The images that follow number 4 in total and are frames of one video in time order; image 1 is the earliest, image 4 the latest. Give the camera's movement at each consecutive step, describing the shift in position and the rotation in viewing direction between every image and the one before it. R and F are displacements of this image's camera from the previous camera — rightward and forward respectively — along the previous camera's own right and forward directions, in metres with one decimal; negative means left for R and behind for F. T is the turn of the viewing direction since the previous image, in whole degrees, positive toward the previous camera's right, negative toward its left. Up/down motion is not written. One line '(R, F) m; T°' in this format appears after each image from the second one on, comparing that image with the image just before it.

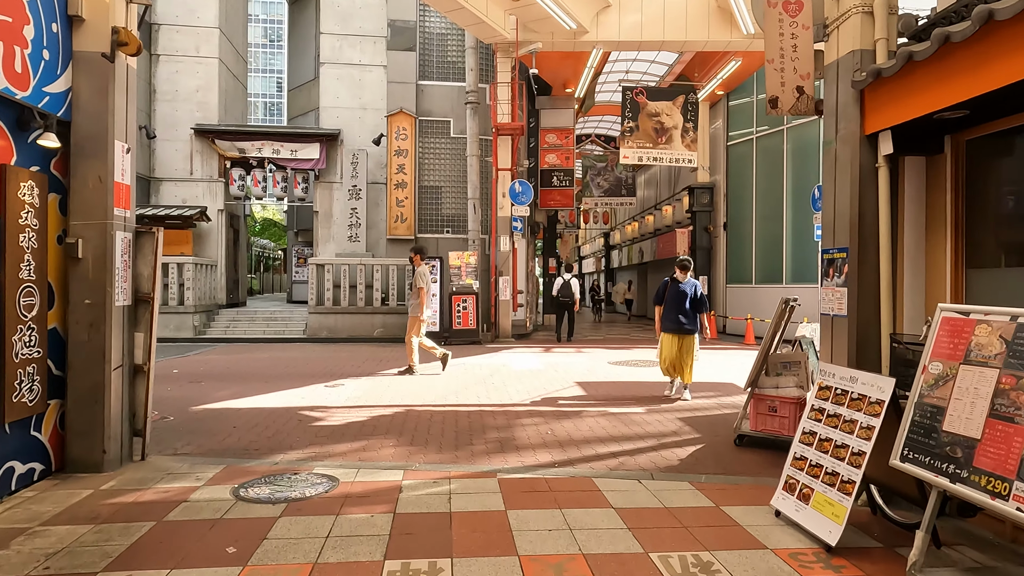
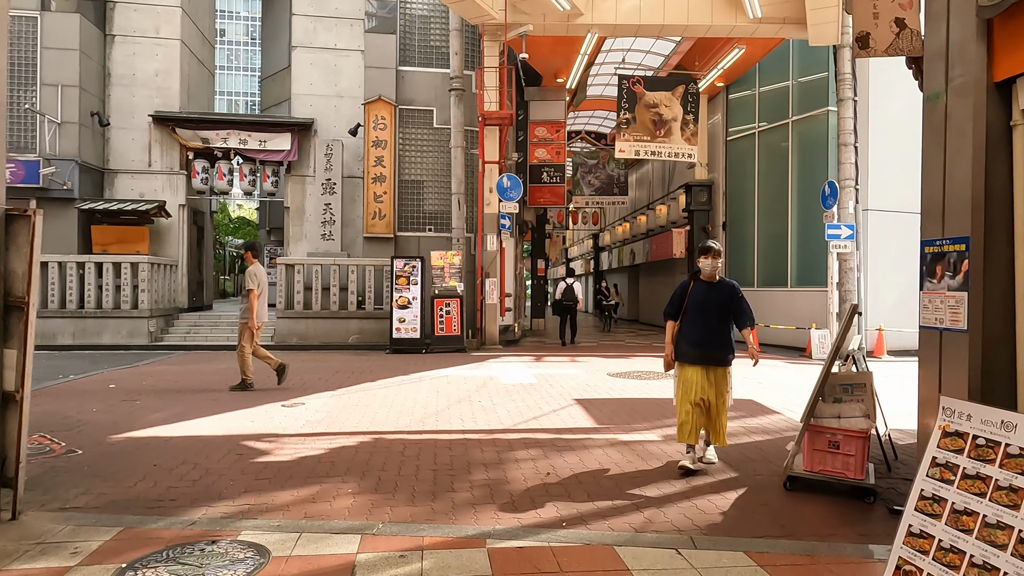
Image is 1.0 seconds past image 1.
(-0.1, +1.2) m; +1°
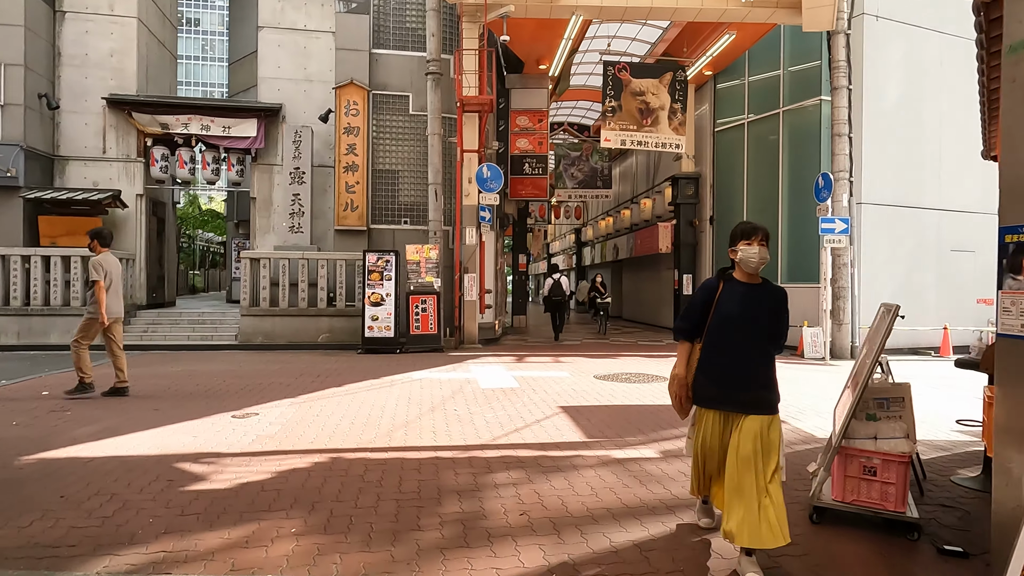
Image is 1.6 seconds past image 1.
(0.0, +0.7) m; +2°
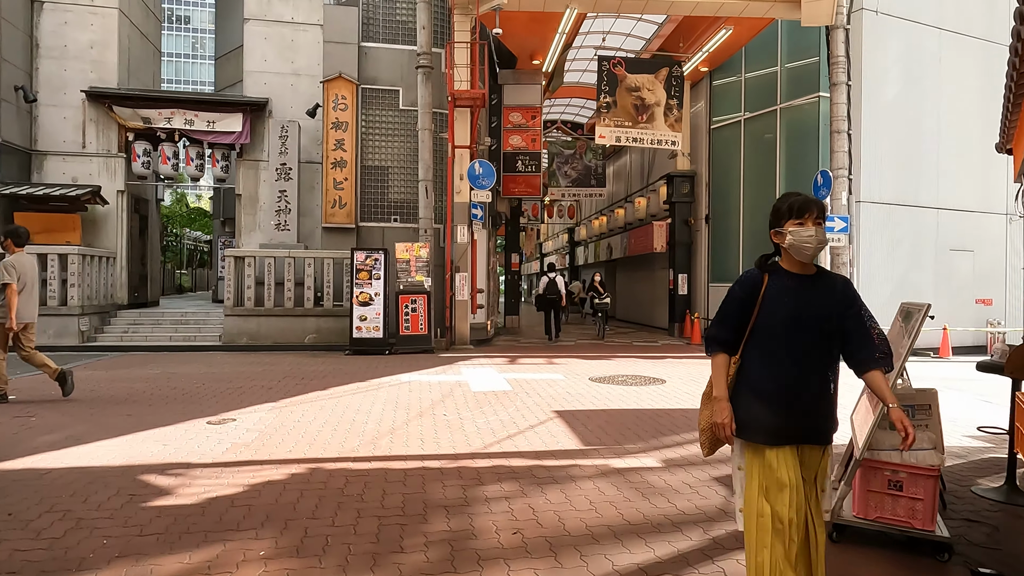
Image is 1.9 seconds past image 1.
(0.0, +0.3) m; +1°
